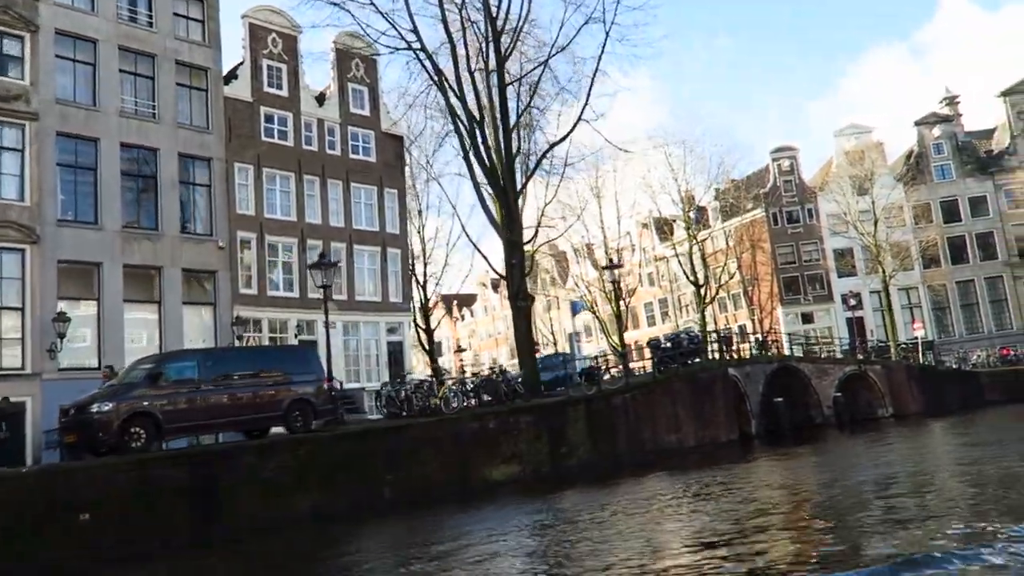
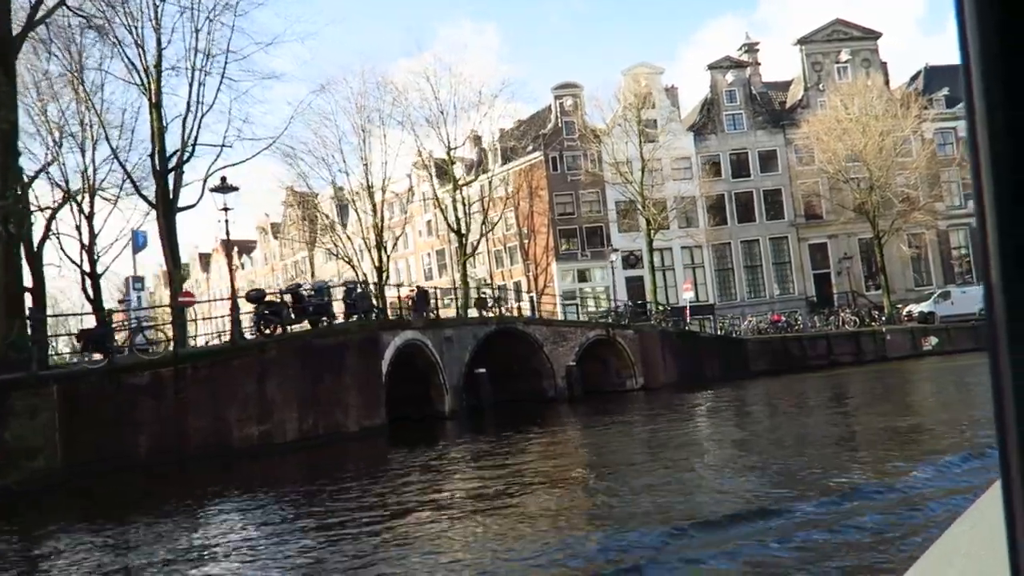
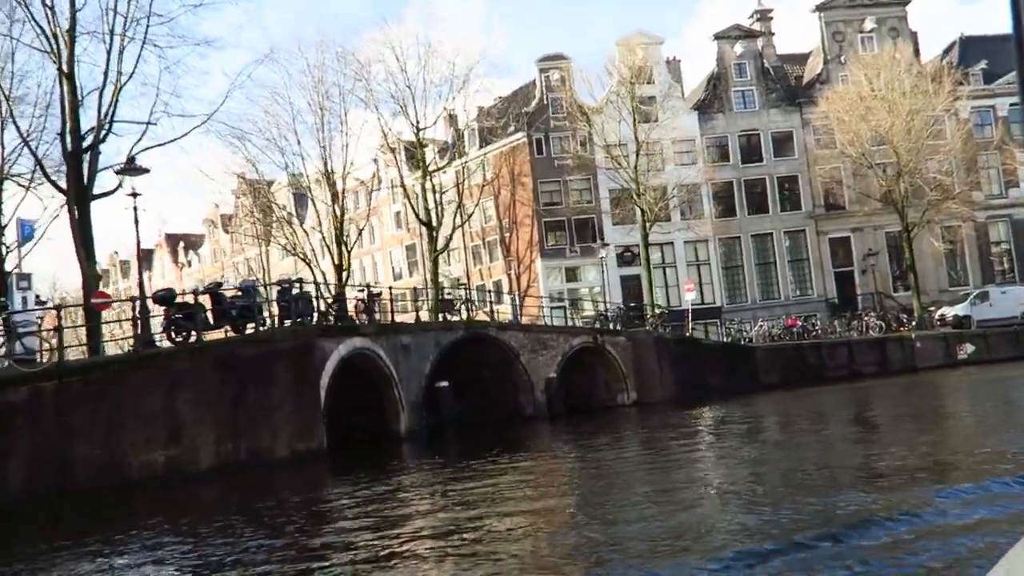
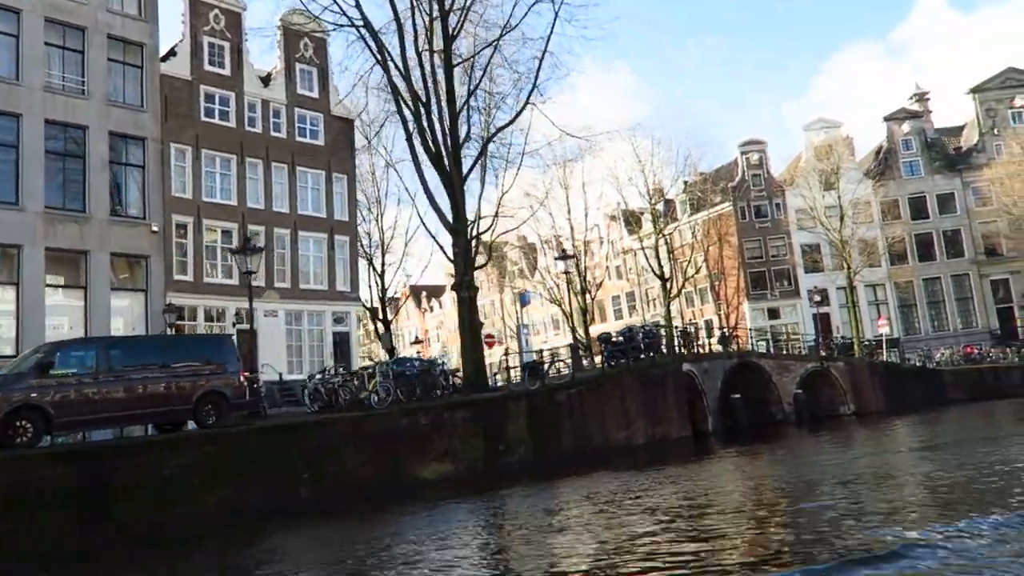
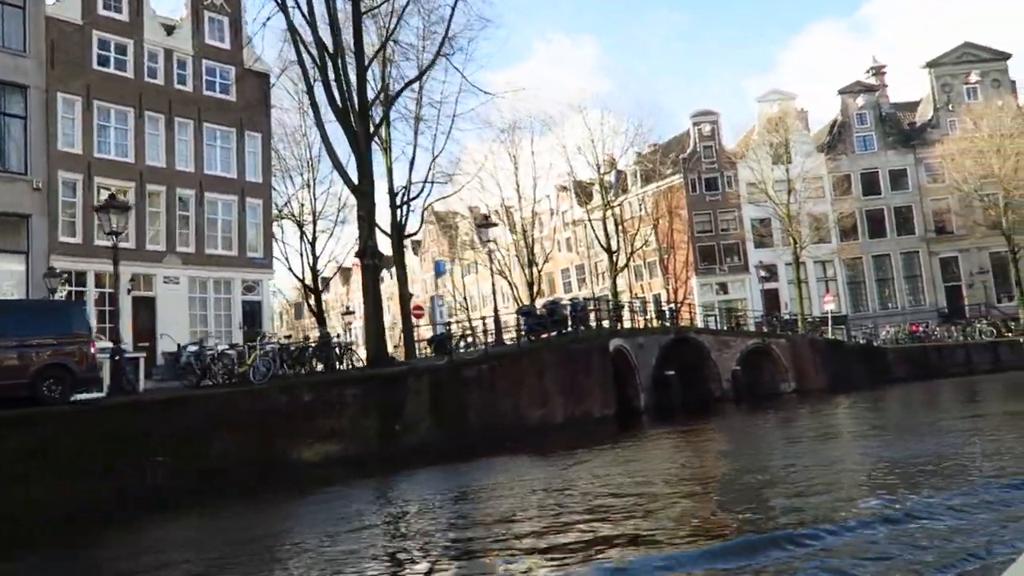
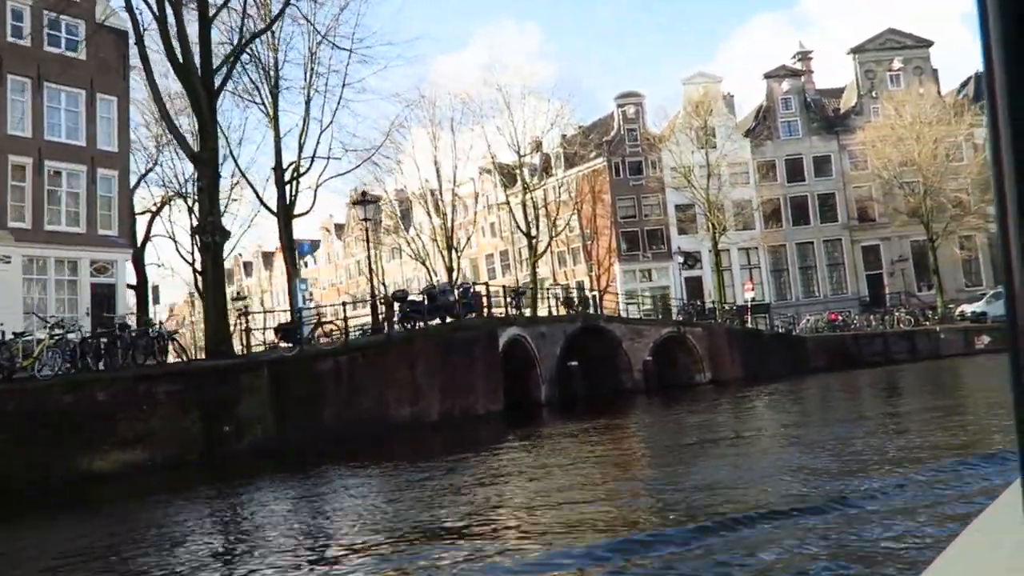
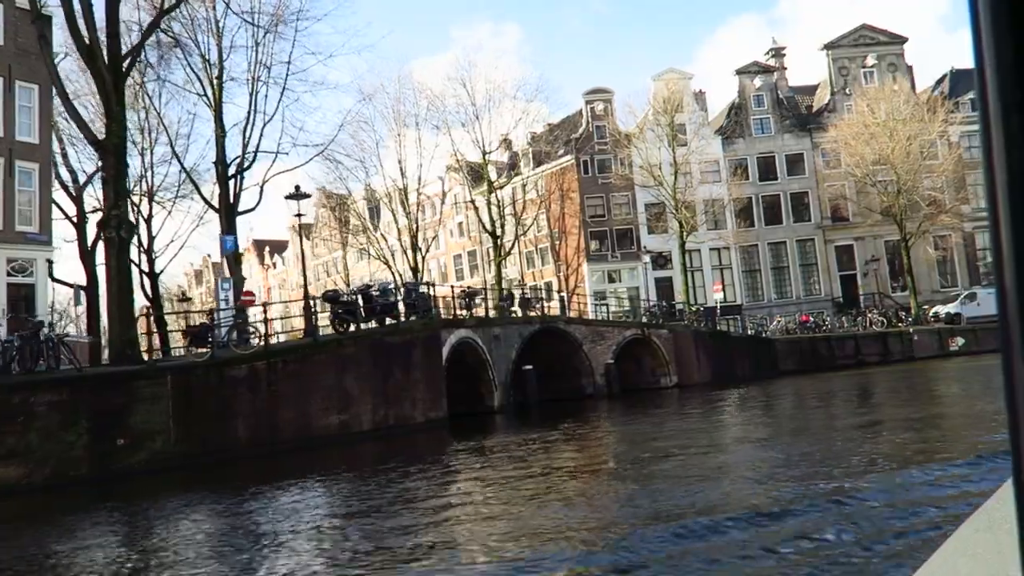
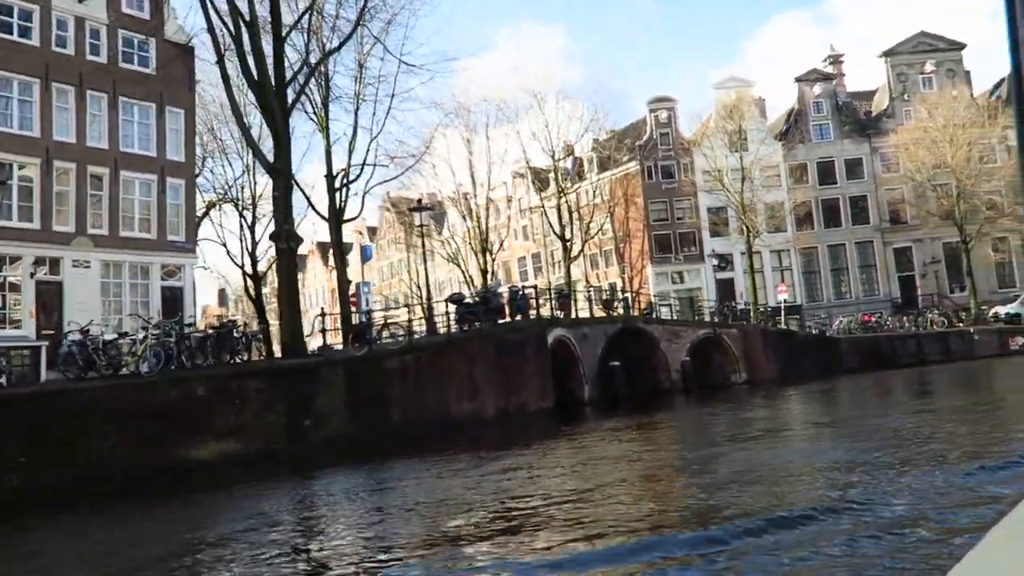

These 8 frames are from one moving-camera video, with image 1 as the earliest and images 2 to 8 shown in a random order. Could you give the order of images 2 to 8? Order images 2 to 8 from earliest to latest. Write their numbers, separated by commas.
4, 5, 8, 6, 7, 2, 3
